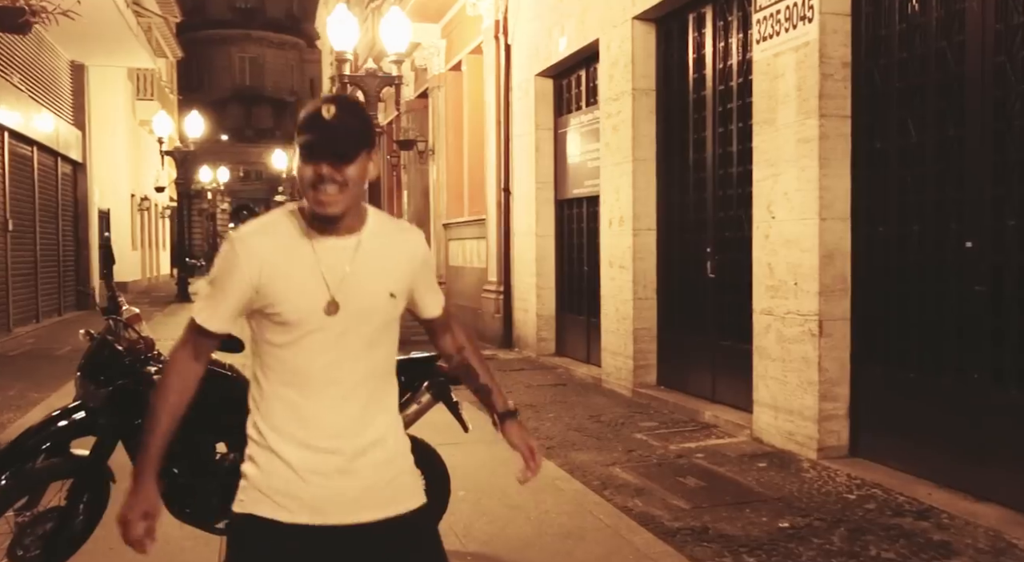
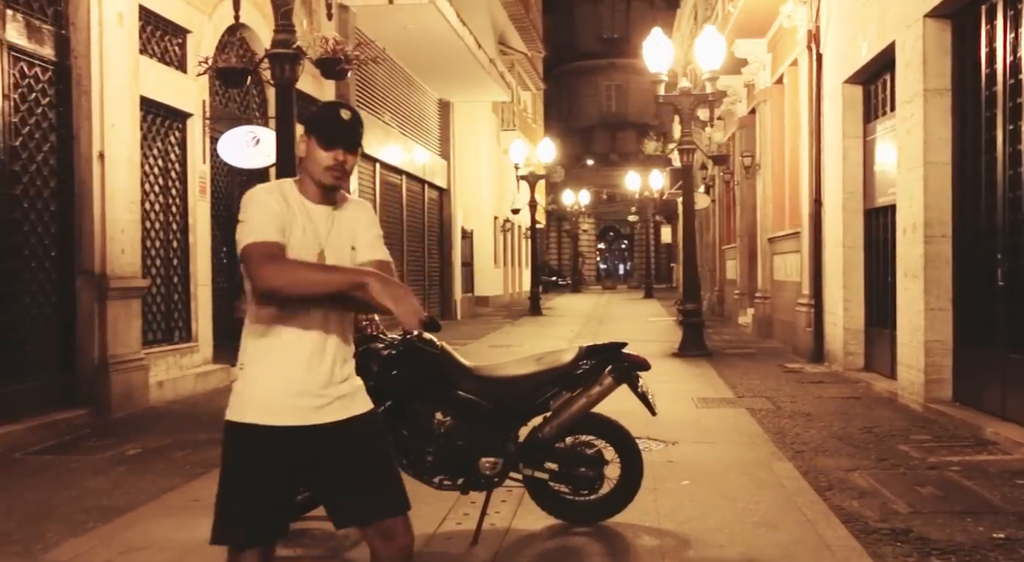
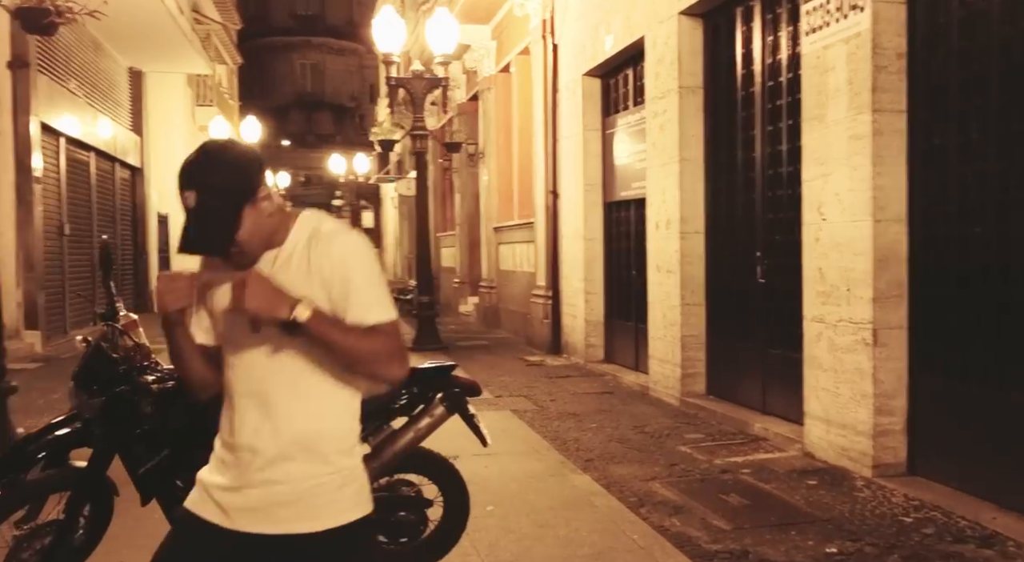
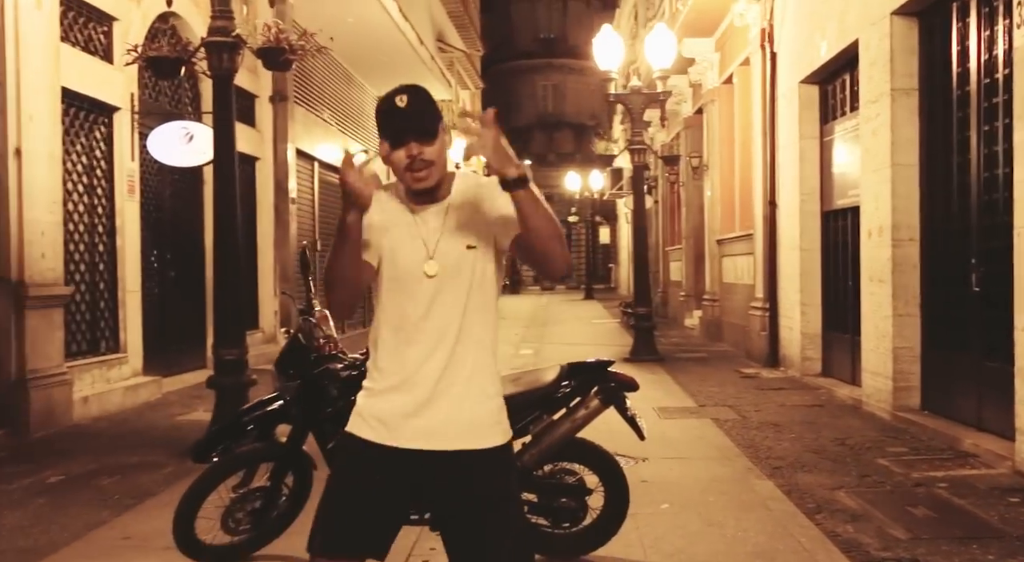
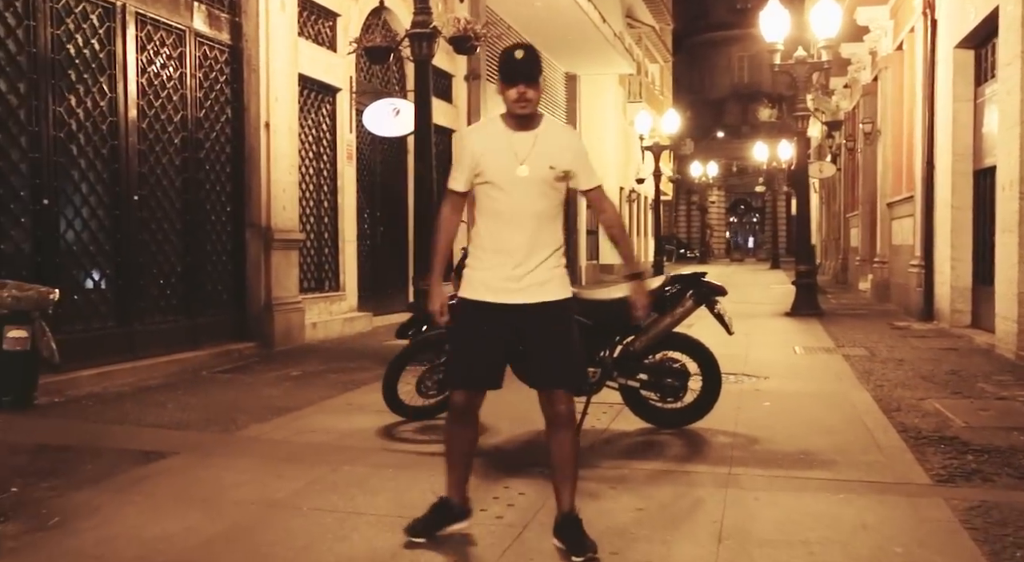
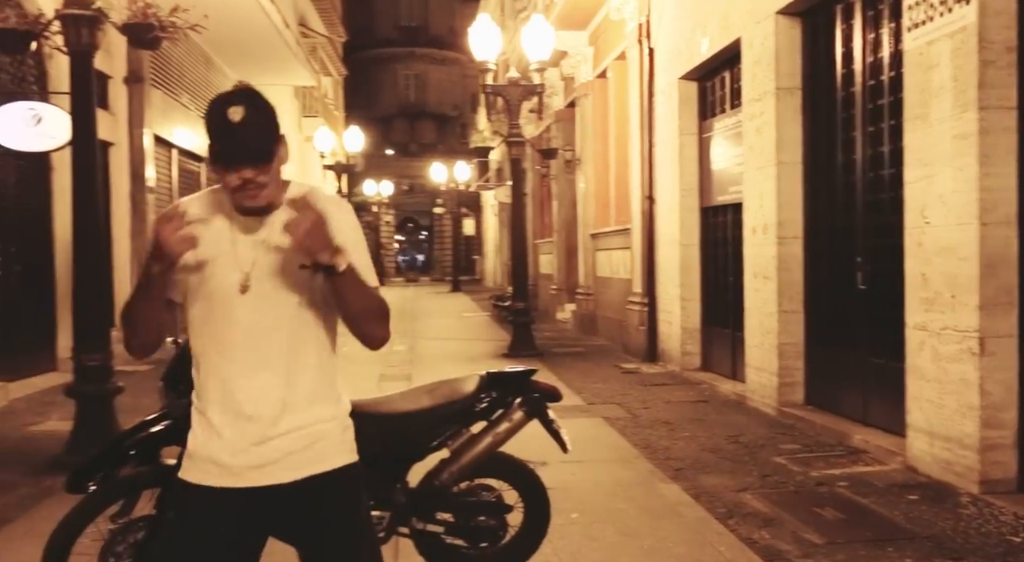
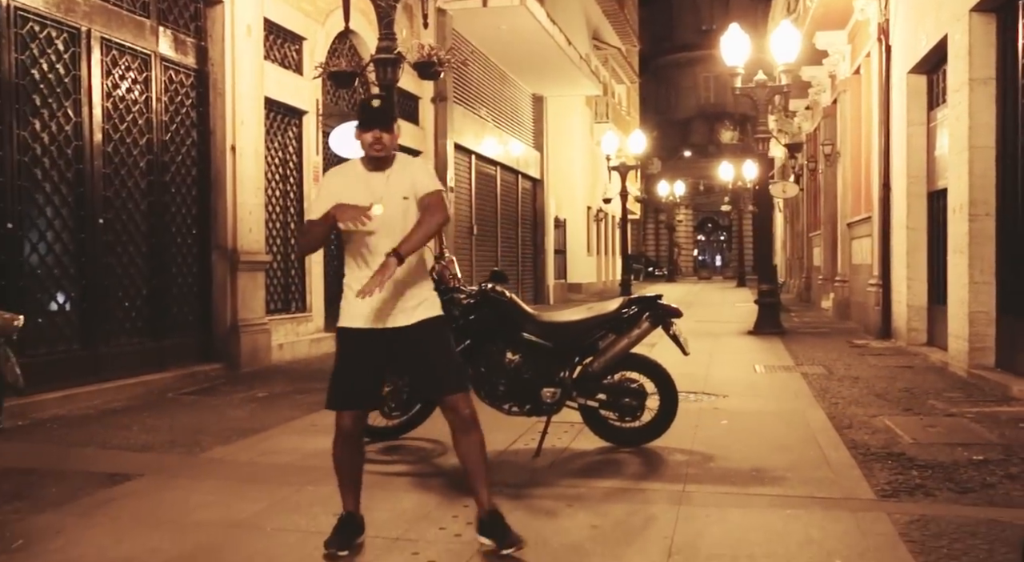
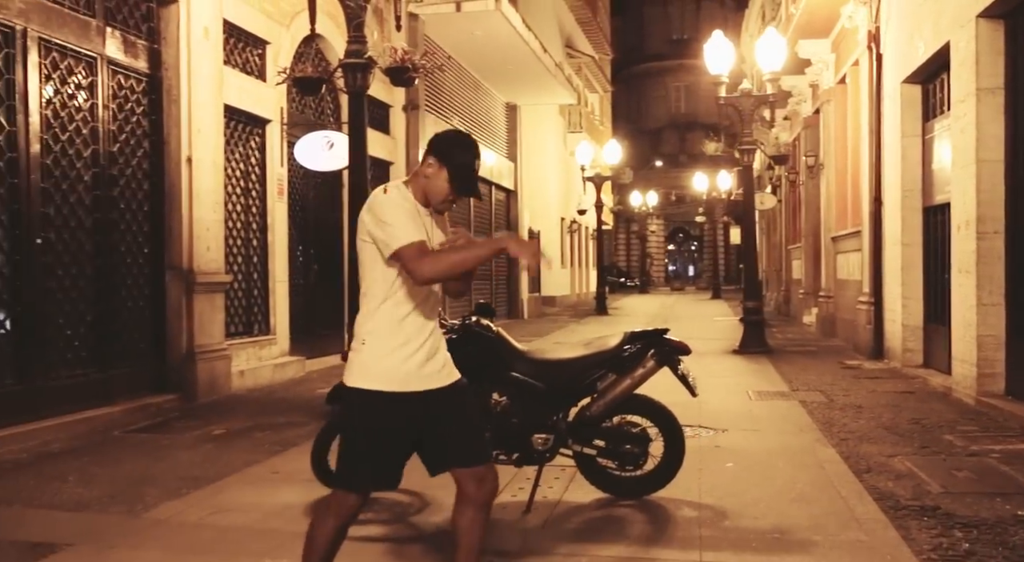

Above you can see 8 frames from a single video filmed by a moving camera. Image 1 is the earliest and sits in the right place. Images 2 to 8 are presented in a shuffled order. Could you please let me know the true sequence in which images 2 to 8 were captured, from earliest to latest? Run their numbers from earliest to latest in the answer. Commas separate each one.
3, 6, 4, 2, 8, 7, 5
